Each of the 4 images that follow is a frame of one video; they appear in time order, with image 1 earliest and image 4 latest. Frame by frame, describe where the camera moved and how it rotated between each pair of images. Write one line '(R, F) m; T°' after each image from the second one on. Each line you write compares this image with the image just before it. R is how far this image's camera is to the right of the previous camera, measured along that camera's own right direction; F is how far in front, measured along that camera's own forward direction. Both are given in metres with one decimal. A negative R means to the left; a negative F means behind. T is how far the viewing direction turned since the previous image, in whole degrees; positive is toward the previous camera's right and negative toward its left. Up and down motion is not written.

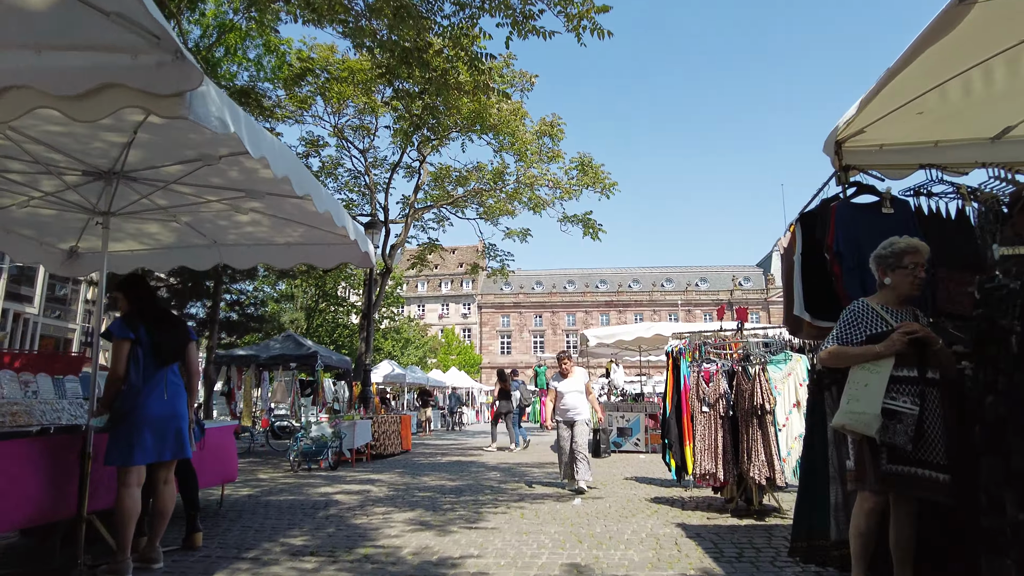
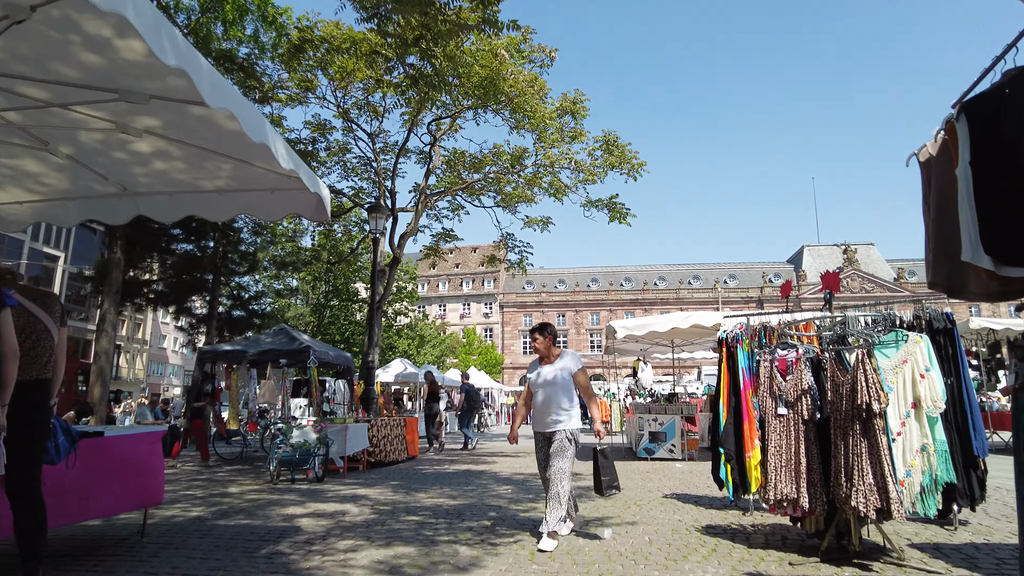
(+0.1, +1.6) m; -2°
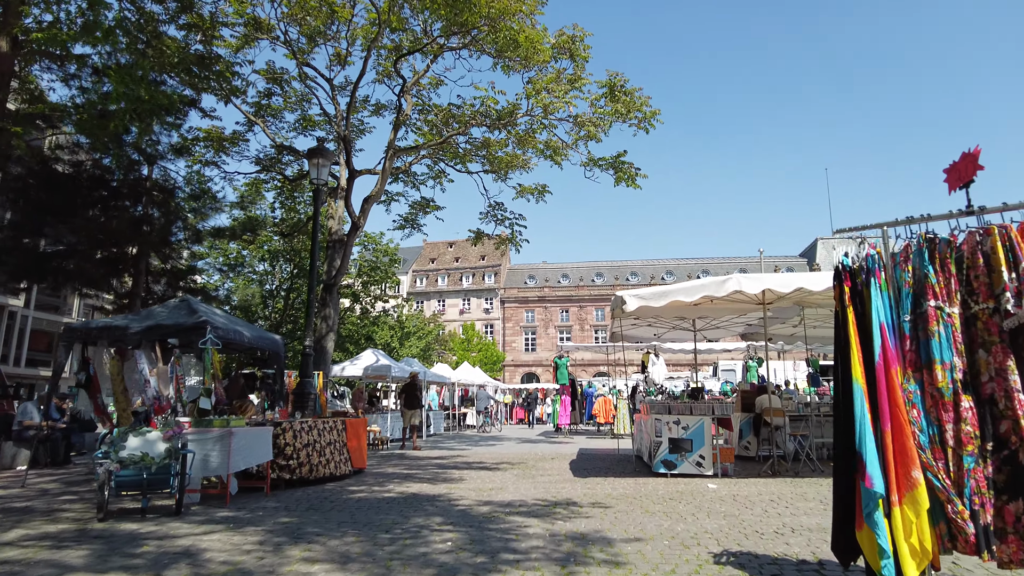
(+0.5, +3.2) m; 0°
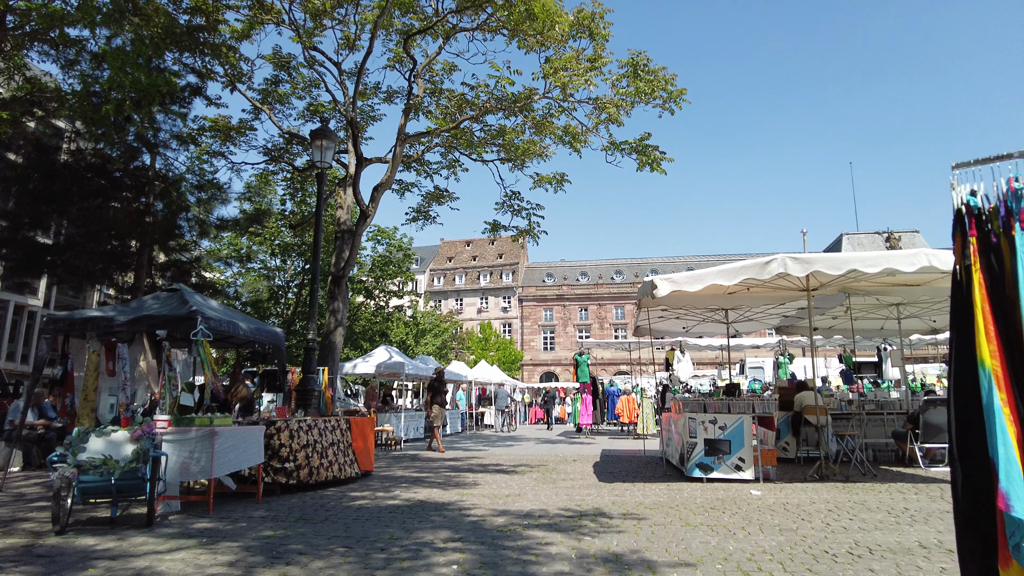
(0.0, +0.8) m; -2°
